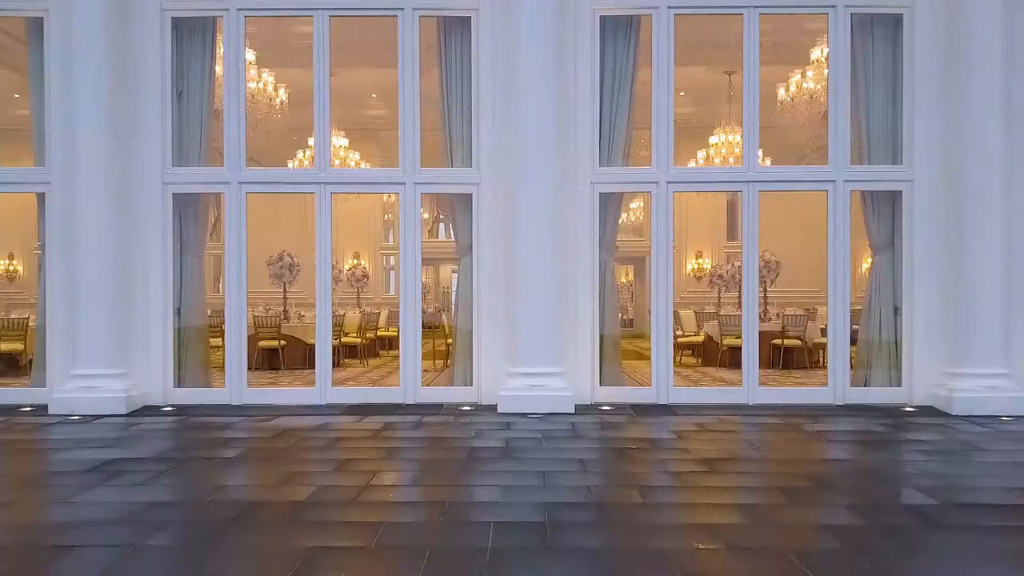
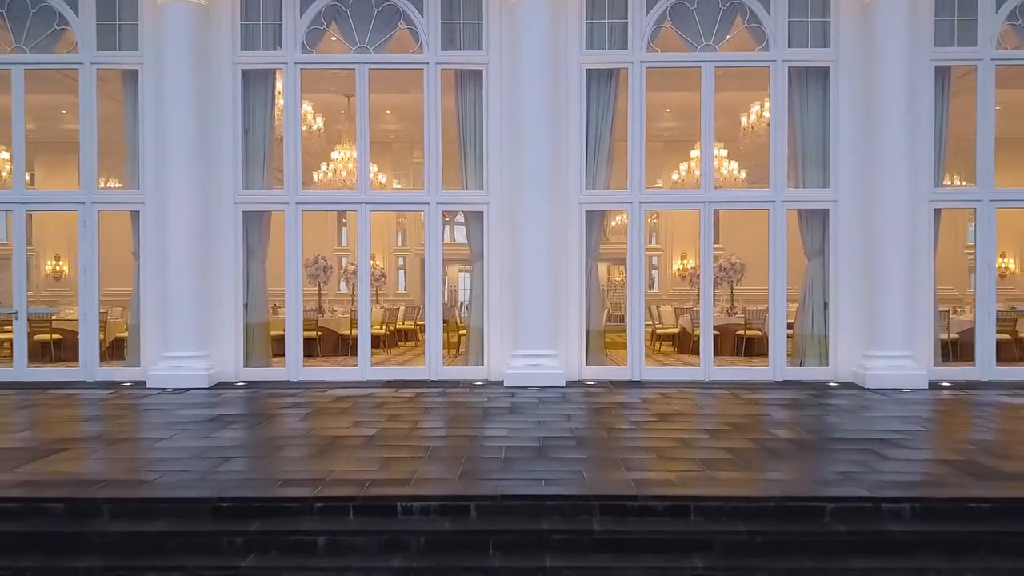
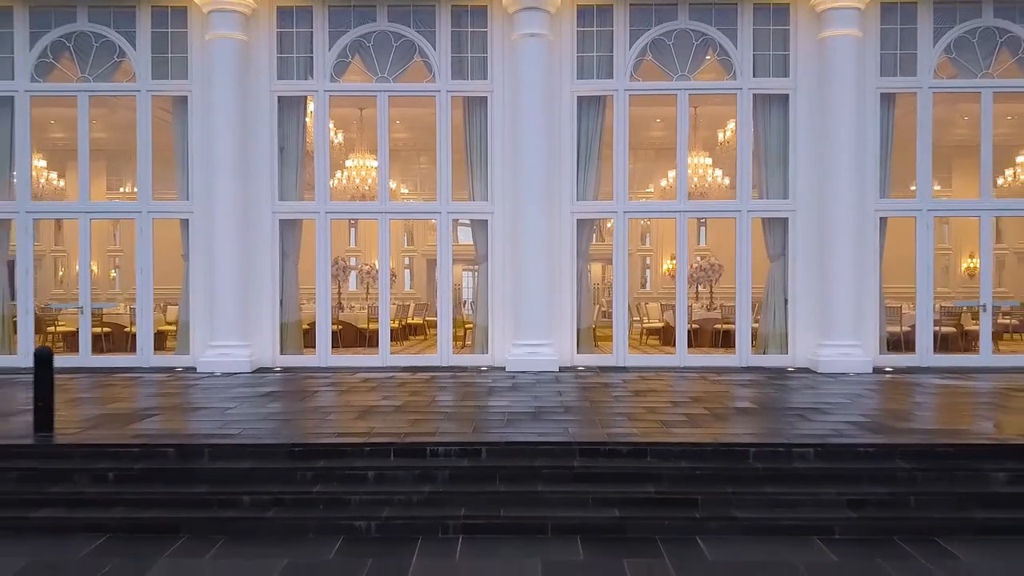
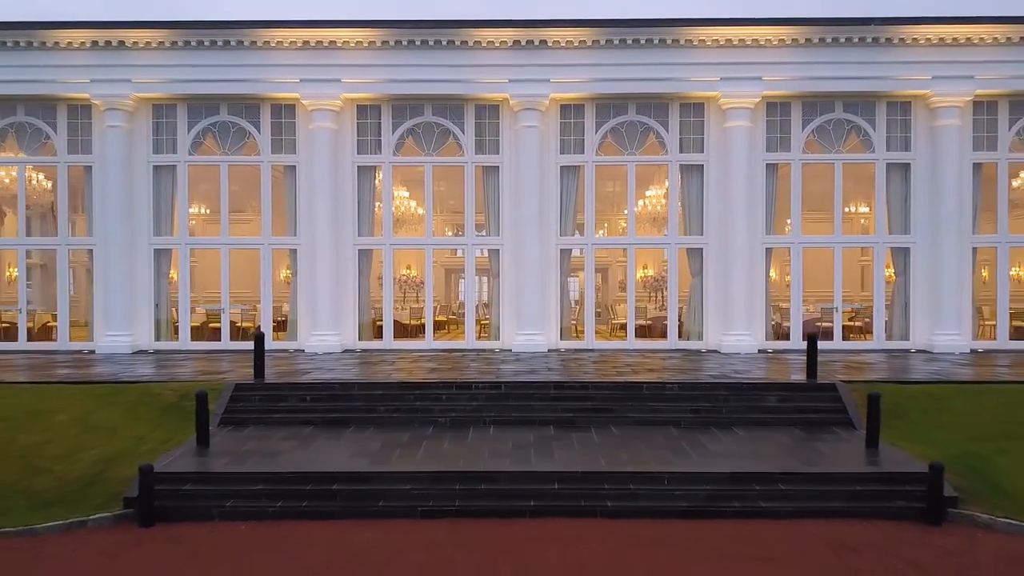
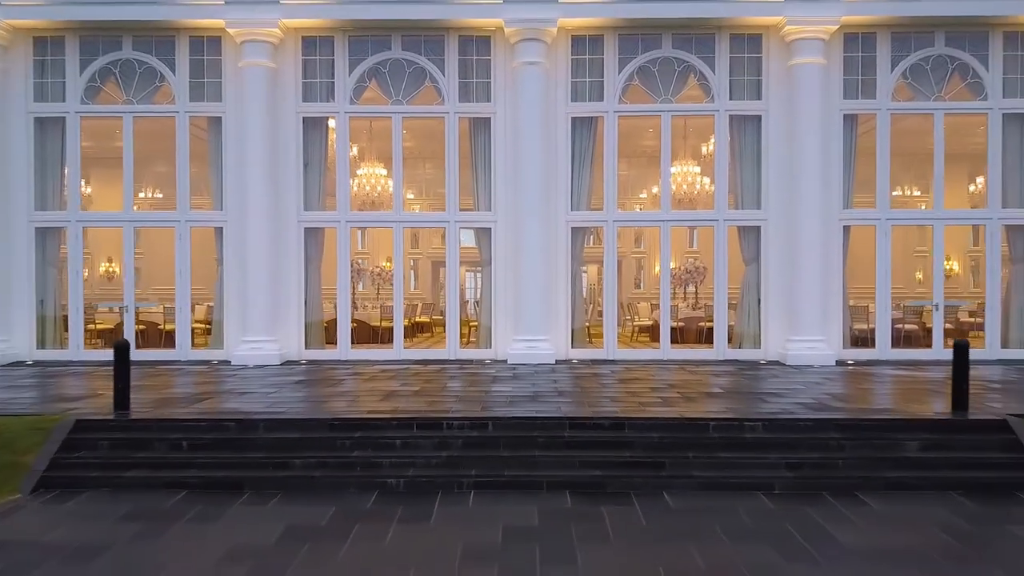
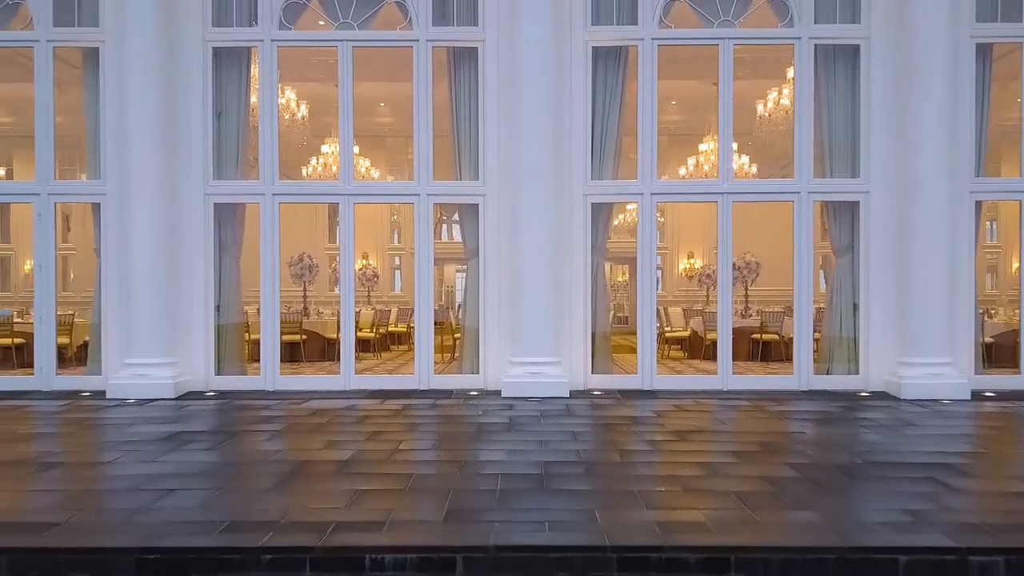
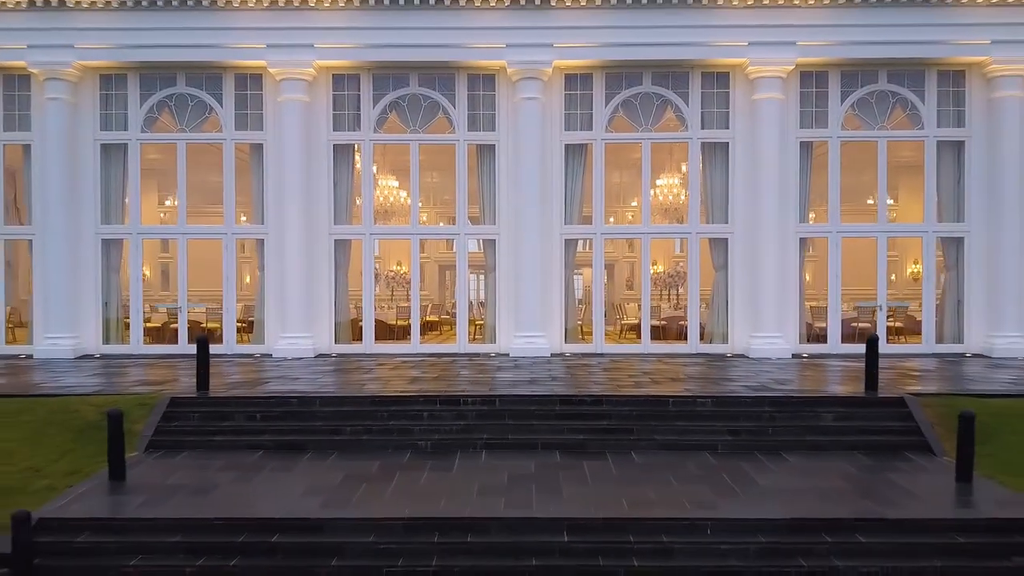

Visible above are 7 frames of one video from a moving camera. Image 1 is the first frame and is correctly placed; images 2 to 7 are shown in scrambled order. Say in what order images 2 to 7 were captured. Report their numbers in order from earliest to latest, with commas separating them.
6, 2, 3, 5, 7, 4
